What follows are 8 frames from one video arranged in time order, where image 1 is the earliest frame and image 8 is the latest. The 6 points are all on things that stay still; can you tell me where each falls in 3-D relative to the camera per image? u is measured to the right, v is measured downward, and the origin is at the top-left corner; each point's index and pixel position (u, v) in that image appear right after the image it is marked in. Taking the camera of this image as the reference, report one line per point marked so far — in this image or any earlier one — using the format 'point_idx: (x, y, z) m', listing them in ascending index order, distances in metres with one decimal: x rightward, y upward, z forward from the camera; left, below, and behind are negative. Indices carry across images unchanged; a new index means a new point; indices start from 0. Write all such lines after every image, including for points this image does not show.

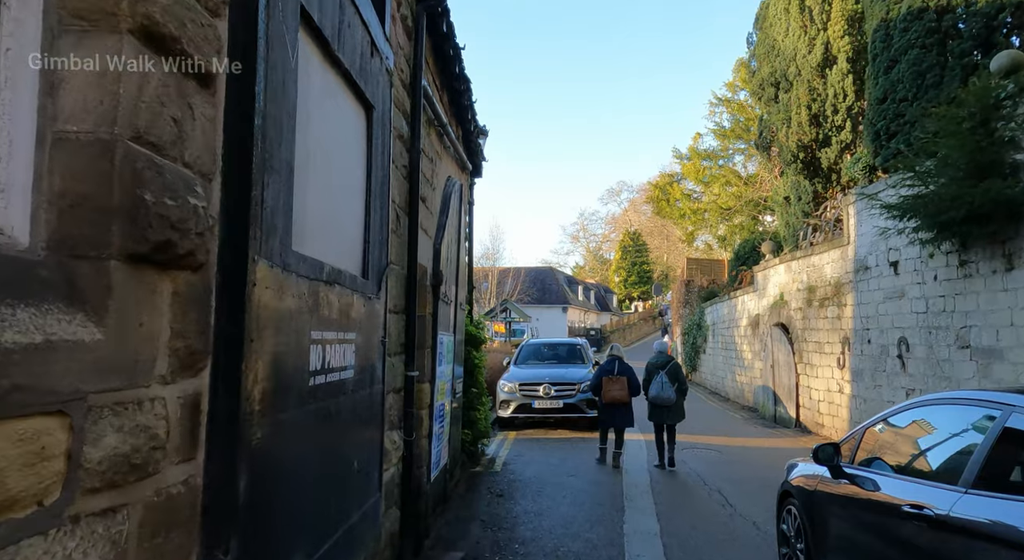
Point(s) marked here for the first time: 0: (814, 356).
0: (+5.0, -1.3, +12.1) m
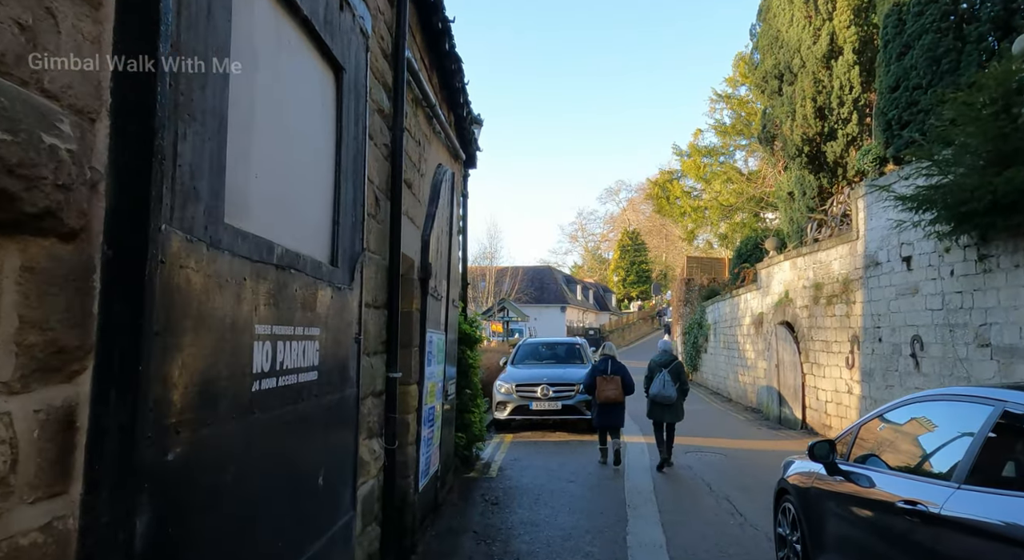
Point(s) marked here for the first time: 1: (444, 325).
0: (+4.9, -1.2, +11.7) m
1: (-0.6, -0.4, +6.4) m
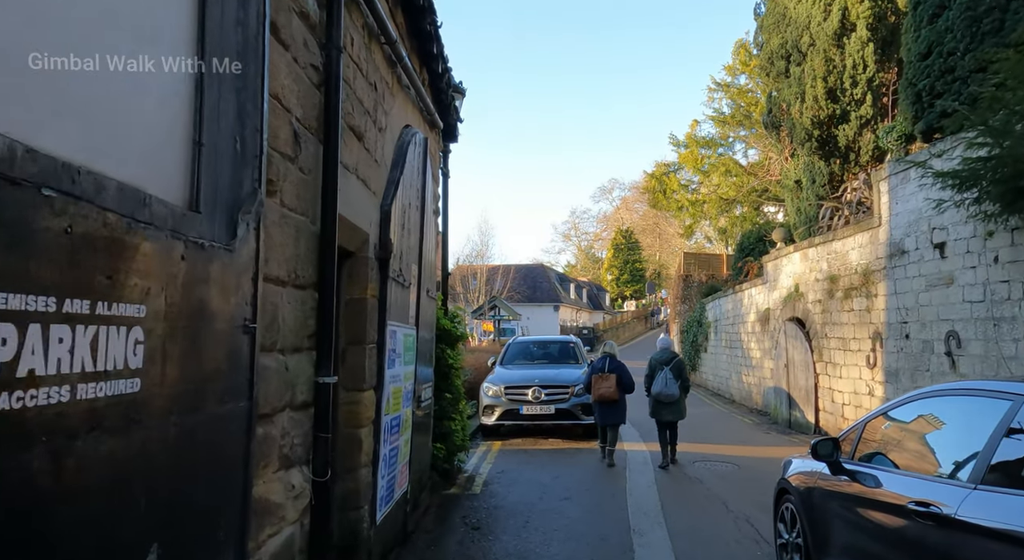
0: (+4.8, -1.1, +10.7) m
1: (-0.7, -0.3, +5.4) m
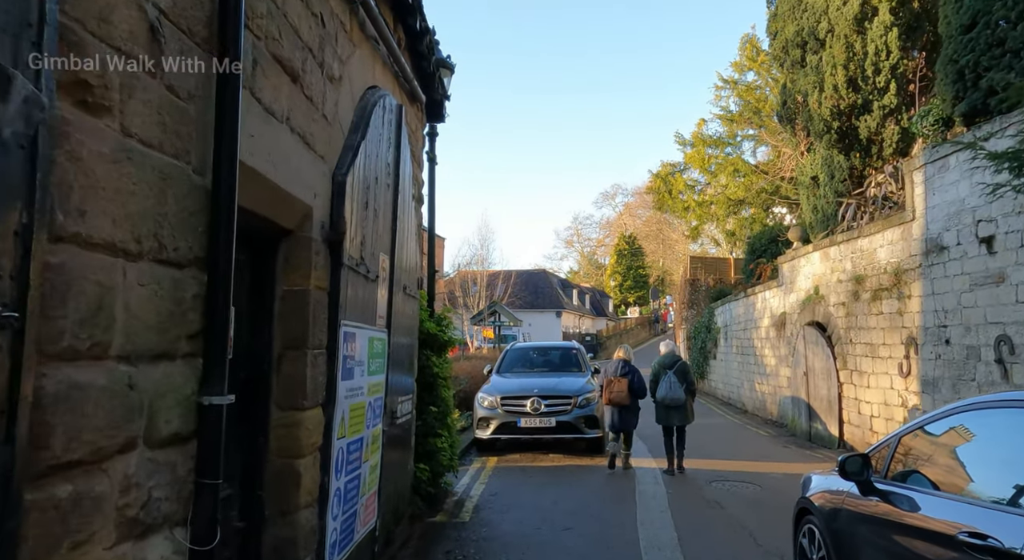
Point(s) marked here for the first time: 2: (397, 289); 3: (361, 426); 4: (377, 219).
0: (+4.7, -1.1, +9.8) m
1: (-0.8, -0.2, +4.5) m
2: (-0.8, -0.1, +5.0) m
3: (-0.8, -0.8, +3.8) m
4: (-0.8, +0.3, +4.2) m
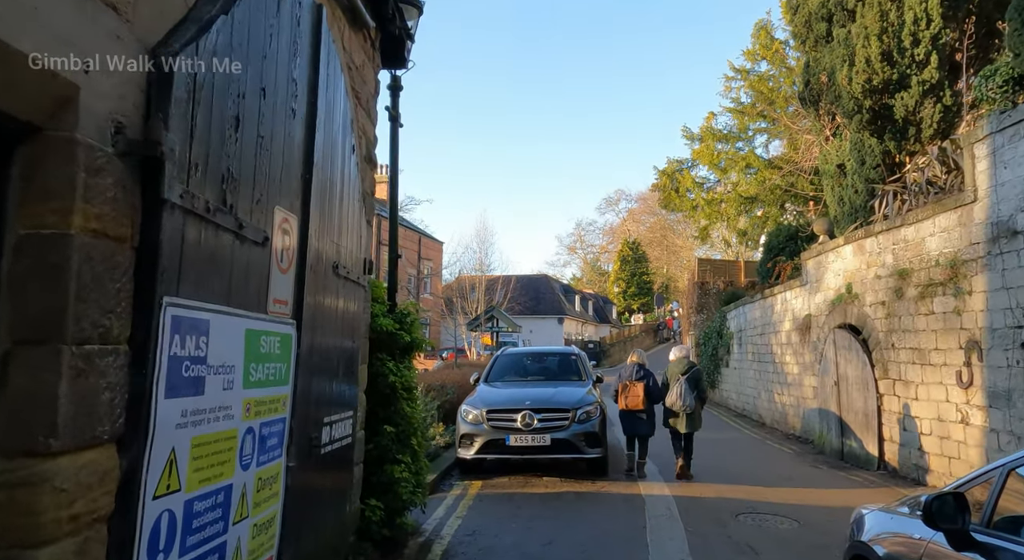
0: (+4.6, -1.0, +8.4) m
1: (-0.9, -0.1, +3.2) m
2: (-0.9, +0.1, +3.7) m
3: (-1.0, -0.6, +2.5) m
4: (-0.9, +0.5, +2.8) m
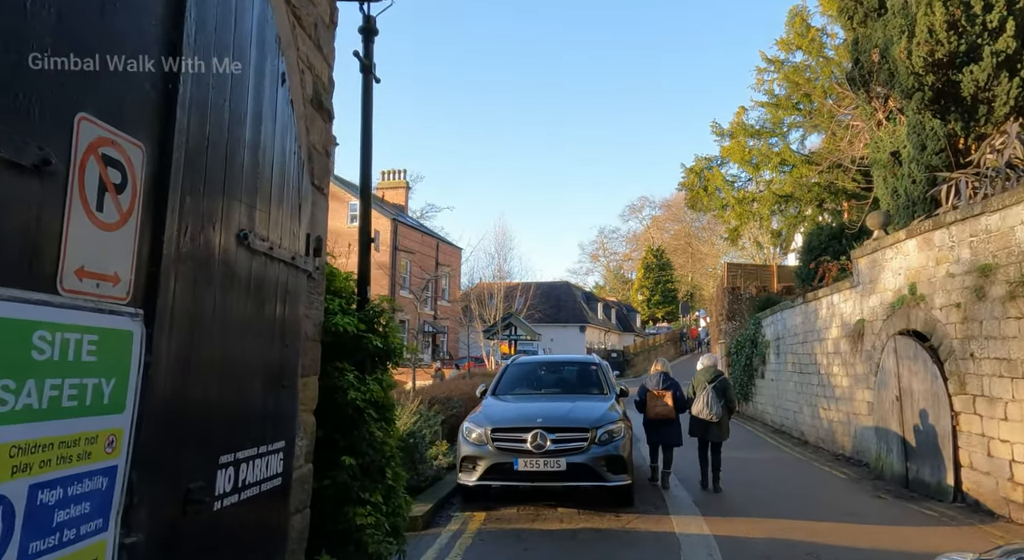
0: (+4.7, -1.0, +7.0) m
1: (-1.0, 0.0, +2.0) m
2: (-1.0, +0.1, +2.5) m
3: (-1.1, -0.5, +1.3) m
4: (-1.0, +0.6, +1.6) m
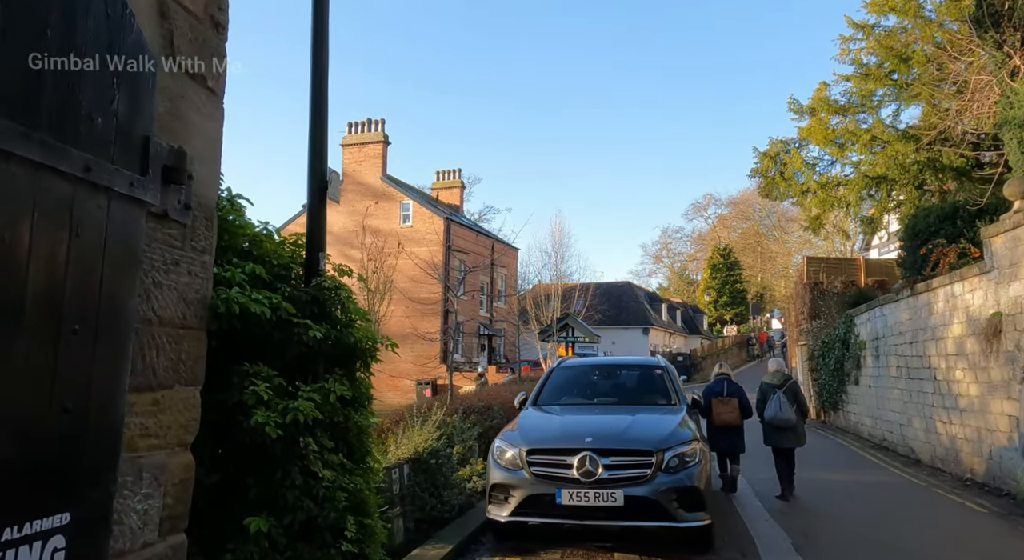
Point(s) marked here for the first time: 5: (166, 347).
0: (+4.9, -0.8, +5.0) m
1: (-1.1, +0.2, +0.5) m
2: (-1.1, +0.3, +1.0) m
3: (-1.3, -0.3, -0.2) m
4: (-1.2, +0.8, +0.1) m
5: (-1.0, -0.2, +2.2) m
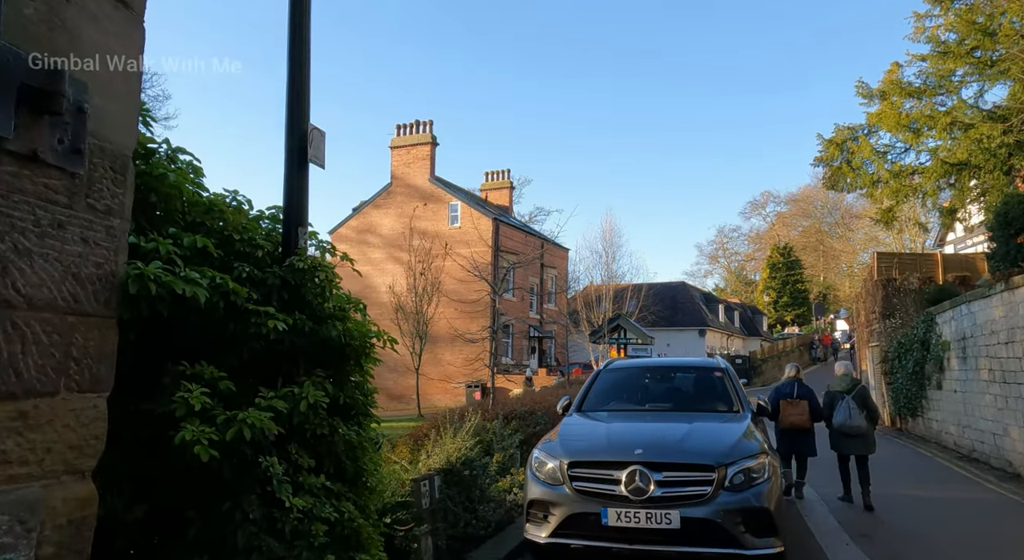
0: (+5.1, -0.7, +4.0) m
1: (-1.3, +0.2, -0.1) m
2: (-1.2, +0.4, +0.4) m
3: (-1.4, -0.3, -0.8) m
4: (-1.3, +0.8, -0.4) m
5: (-1.0, -0.1, +1.6) m
